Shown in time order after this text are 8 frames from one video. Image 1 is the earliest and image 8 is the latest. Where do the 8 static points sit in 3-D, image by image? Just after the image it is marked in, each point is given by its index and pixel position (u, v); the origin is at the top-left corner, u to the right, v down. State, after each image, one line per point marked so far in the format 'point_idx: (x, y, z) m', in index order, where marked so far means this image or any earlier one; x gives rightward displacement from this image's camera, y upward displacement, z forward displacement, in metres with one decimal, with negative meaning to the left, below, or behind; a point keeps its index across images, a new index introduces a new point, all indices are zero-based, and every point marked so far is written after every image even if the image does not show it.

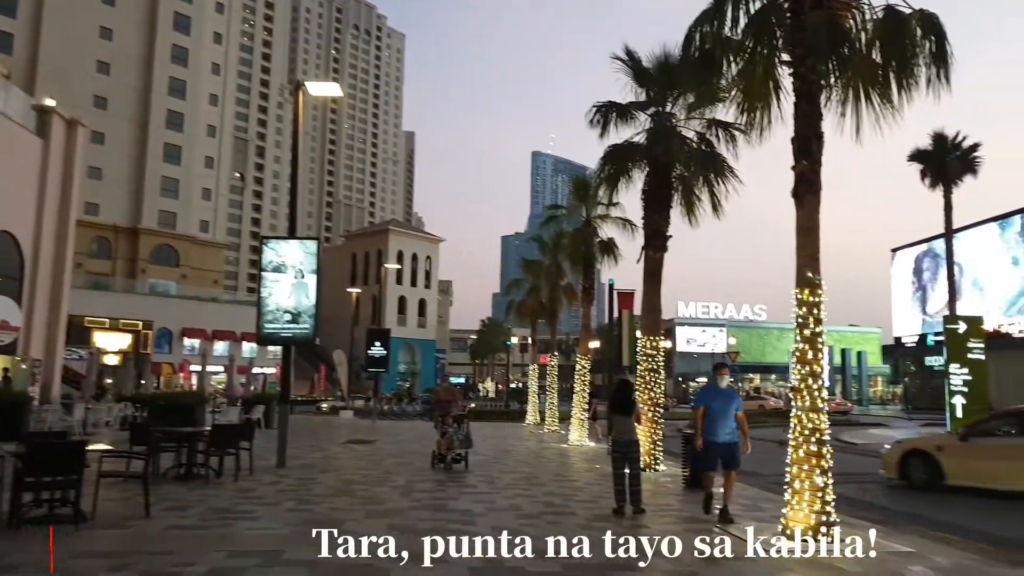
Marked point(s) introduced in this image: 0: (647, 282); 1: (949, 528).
0: (+3.0, +0.1, +17.4) m
1: (+5.5, -3.1, +10.2) m
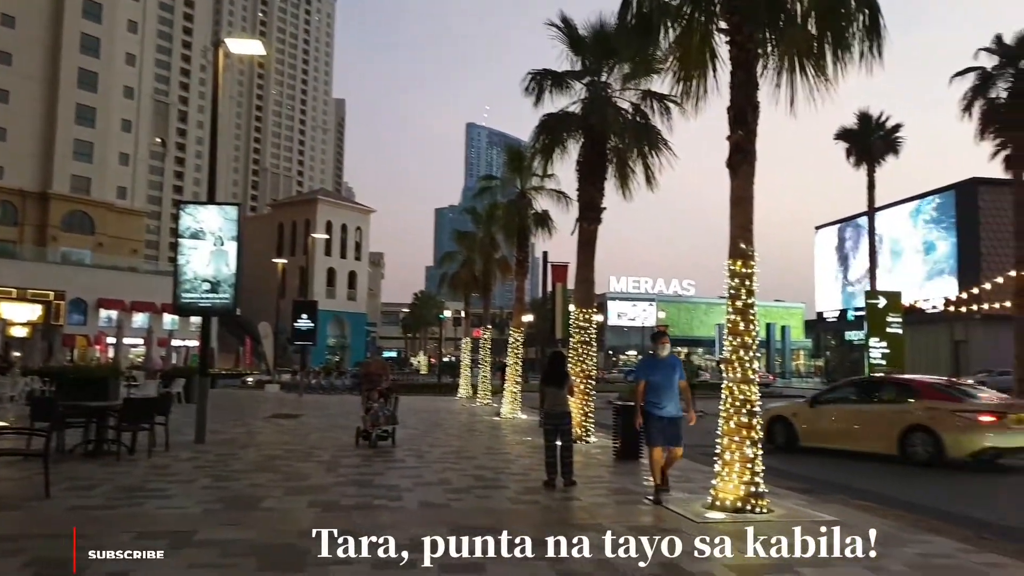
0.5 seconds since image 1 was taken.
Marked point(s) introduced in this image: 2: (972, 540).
0: (+1.5, +0.7, +17.2) m
1: (+4.5, -2.7, +10.4) m
2: (+4.4, -2.4, +7.6) m
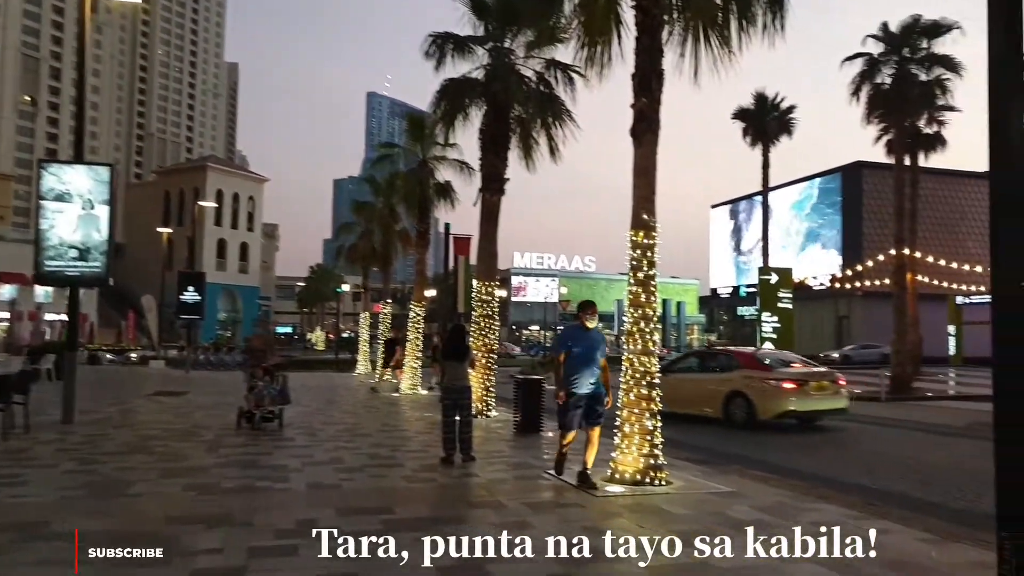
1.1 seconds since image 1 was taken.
0: (-0.6, +1.3, +16.8) m
1: (+3.2, -2.4, +10.5) m
2: (+3.4, -2.1, +7.7) m
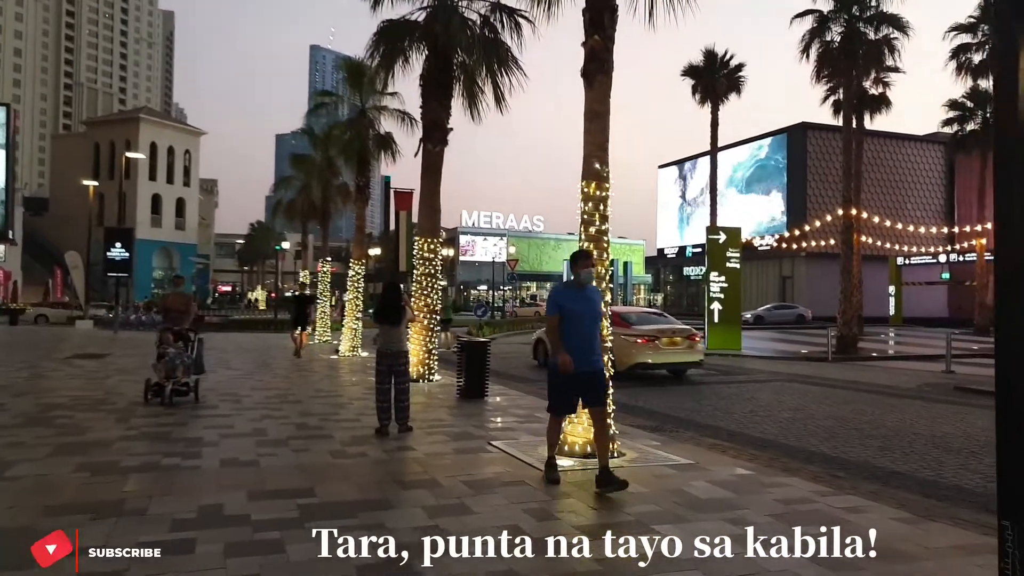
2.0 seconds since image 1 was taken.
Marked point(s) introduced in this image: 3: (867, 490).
0: (-1.8, +2.2, +15.8) m
1: (+2.4, -1.8, +10.0) m
2: (+2.8, -1.7, +7.2) m
3: (+3.1, -1.8, +6.9) m
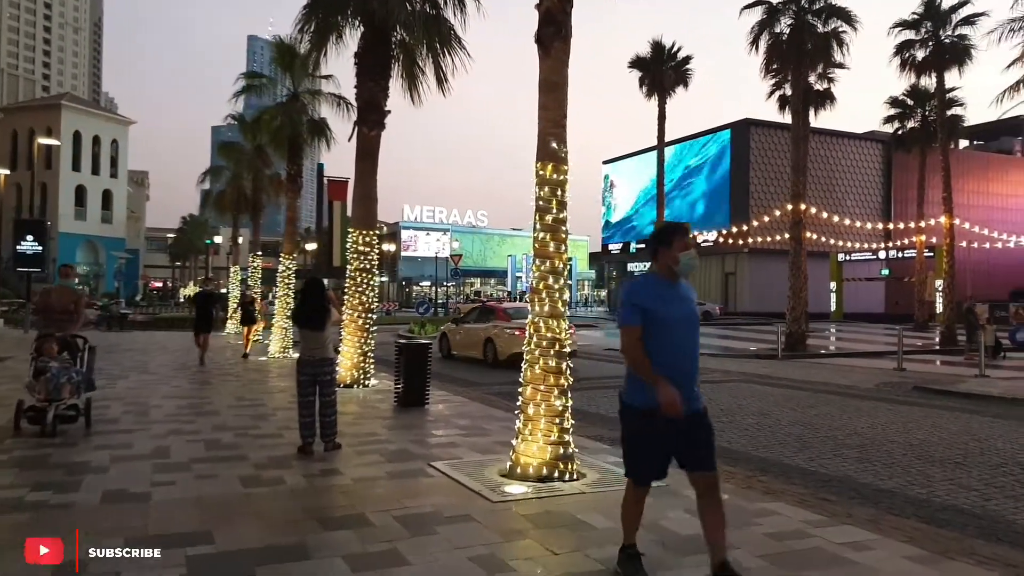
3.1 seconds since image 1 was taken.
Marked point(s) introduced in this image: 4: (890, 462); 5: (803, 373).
0: (-2.8, +2.2, +14.5) m
1: (+1.8, -1.8, +9.1) m
2: (+2.4, -1.7, +6.3) m
3: (+2.7, -1.7, +6.0) m
4: (+3.9, -1.8, +8.1) m
5: (+7.0, -2.0, +18.8) m
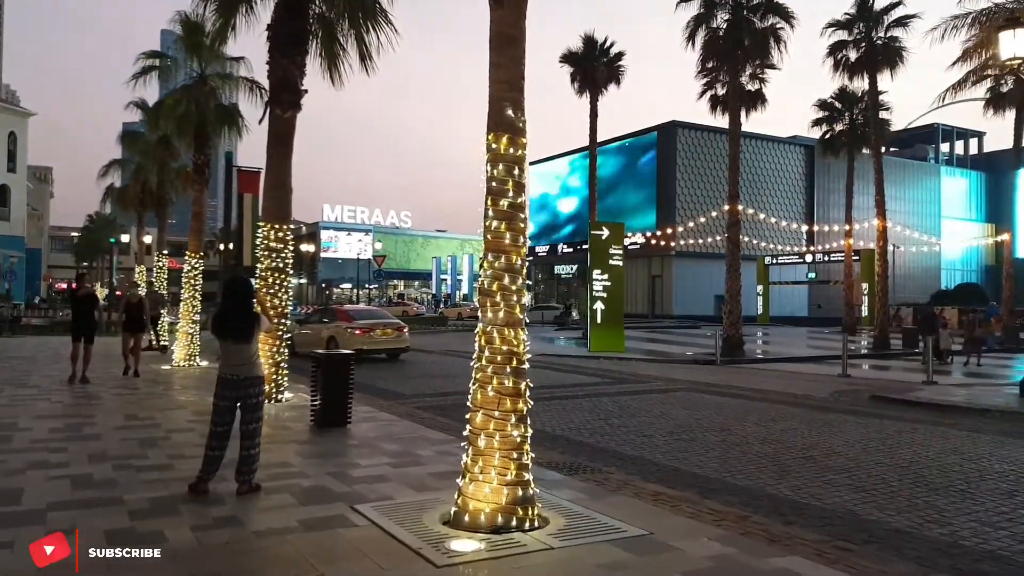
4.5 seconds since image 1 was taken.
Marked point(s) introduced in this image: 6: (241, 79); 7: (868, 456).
0: (-3.9, +2.2, +12.9) m
1: (+1.2, -1.8, +7.9) m
2: (+2.1, -1.7, +5.2) m
3: (+2.4, -1.8, +4.9) m
4: (+3.4, -1.8, +7.1) m
5: (+5.4, -2.1, +18.0) m
6: (-6.7, +5.2, +19.4) m
7: (+3.8, -1.8, +8.6) m
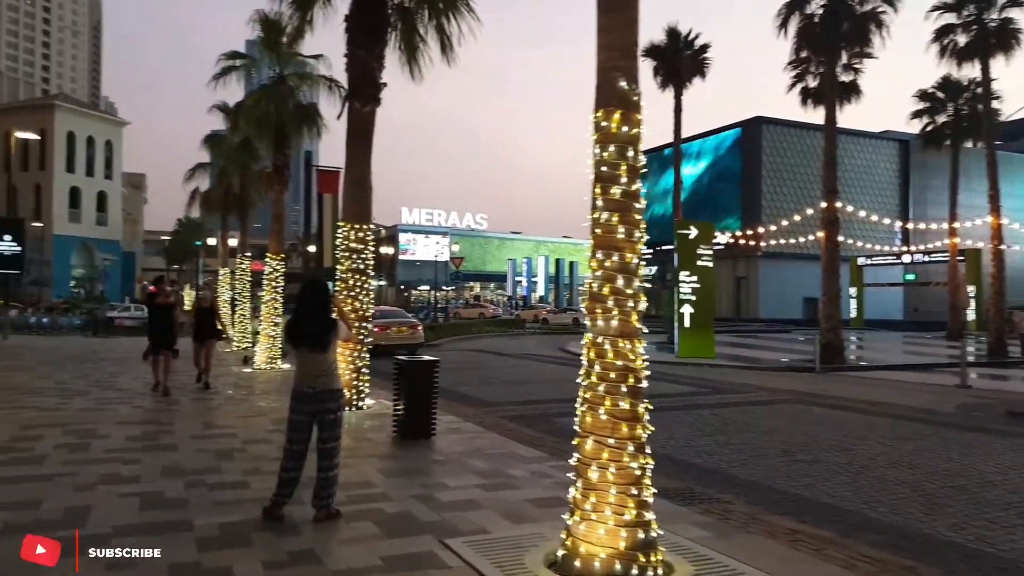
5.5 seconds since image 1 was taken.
0: (-2.5, +2.2, +12.4) m
1: (+2.1, -1.8, +6.9) m
2: (+2.7, -1.8, +4.1) m
3: (+3.0, -1.8, +3.9) m
4: (+4.2, -1.9, +6.0) m
5: (+7.3, -2.2, +16.6) m
6: (-4.6, +5.1, +19.1) m
7: (+4.8, -1.9, +7.4) m
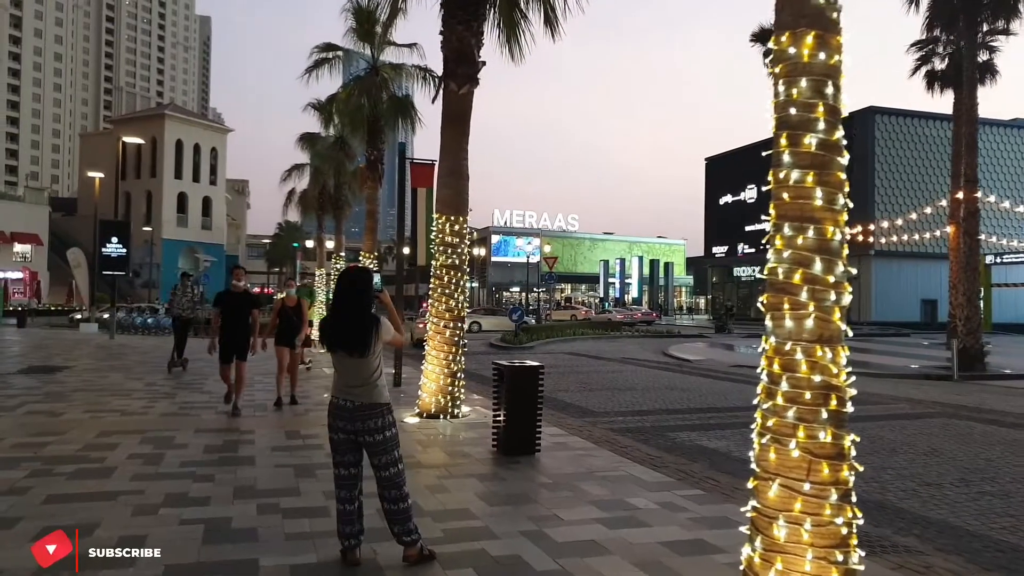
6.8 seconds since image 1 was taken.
0: (-0.9, +2.2, +11.4) m
1: (+3.0, -1.8, +5.4) m
2: (+3.3, -1.7, +2.6) m
3: (+3.6, -1.7, +2.3) m
4: (+5.0, -1.8, +4.2) m
5: (+9.3, -2.1, +14.5) m
6: (-2.3, +5.1, +18.3) m
7: (+5.8, -1.8, +5.6) m
